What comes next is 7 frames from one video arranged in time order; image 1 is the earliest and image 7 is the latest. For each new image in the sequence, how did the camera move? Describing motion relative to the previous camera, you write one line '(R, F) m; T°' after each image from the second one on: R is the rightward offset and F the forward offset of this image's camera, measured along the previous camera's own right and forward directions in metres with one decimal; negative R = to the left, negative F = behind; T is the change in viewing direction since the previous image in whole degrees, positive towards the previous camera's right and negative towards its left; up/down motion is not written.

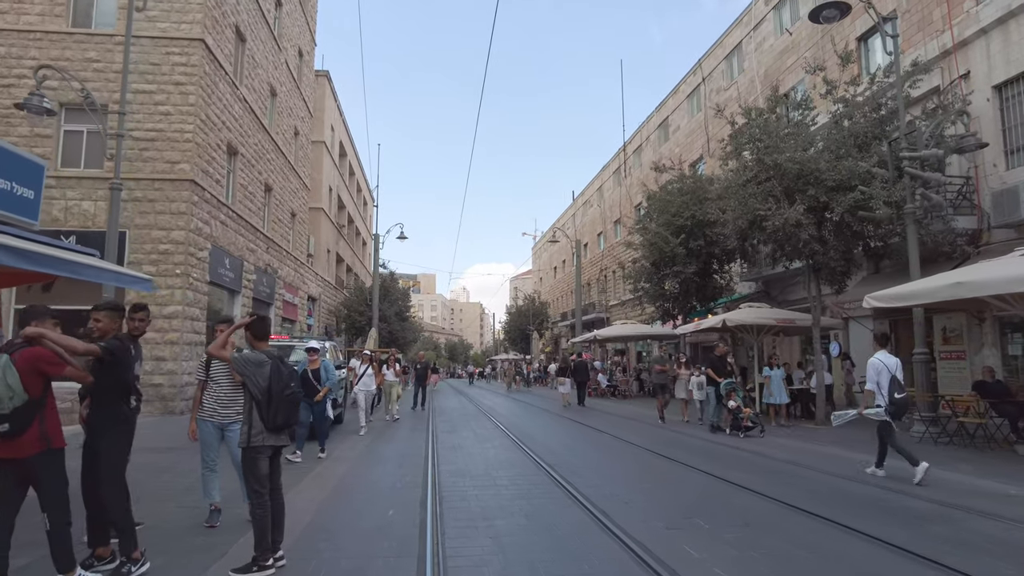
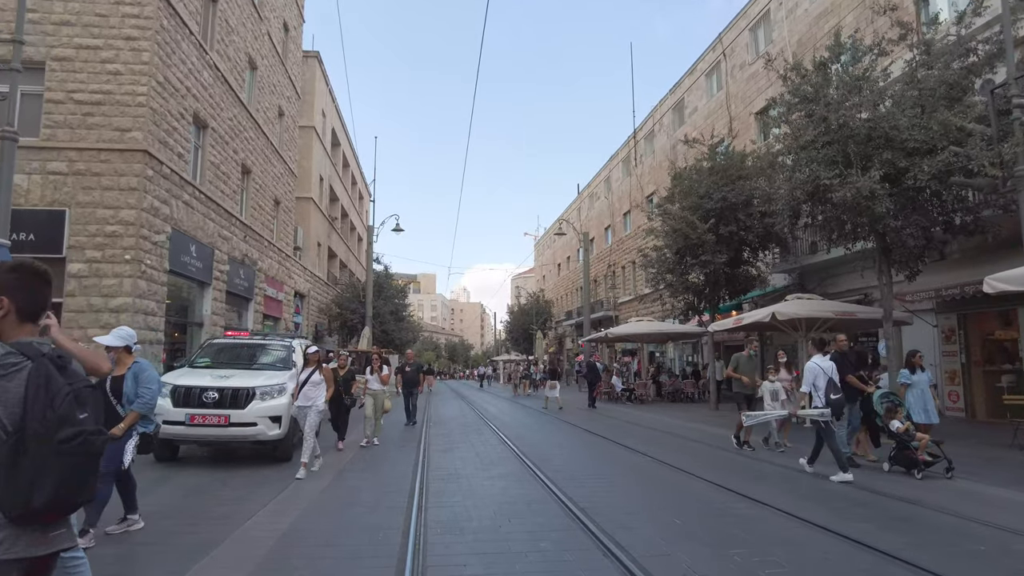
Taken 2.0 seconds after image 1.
(-0.2, +2.4) m; 0°
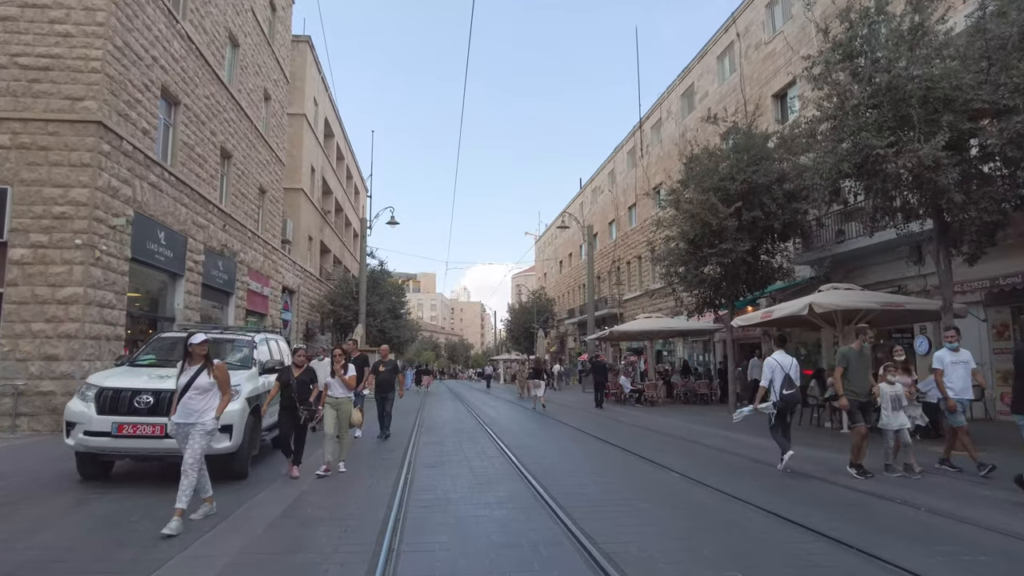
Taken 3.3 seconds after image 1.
(0.0, +1.5) m; 0°
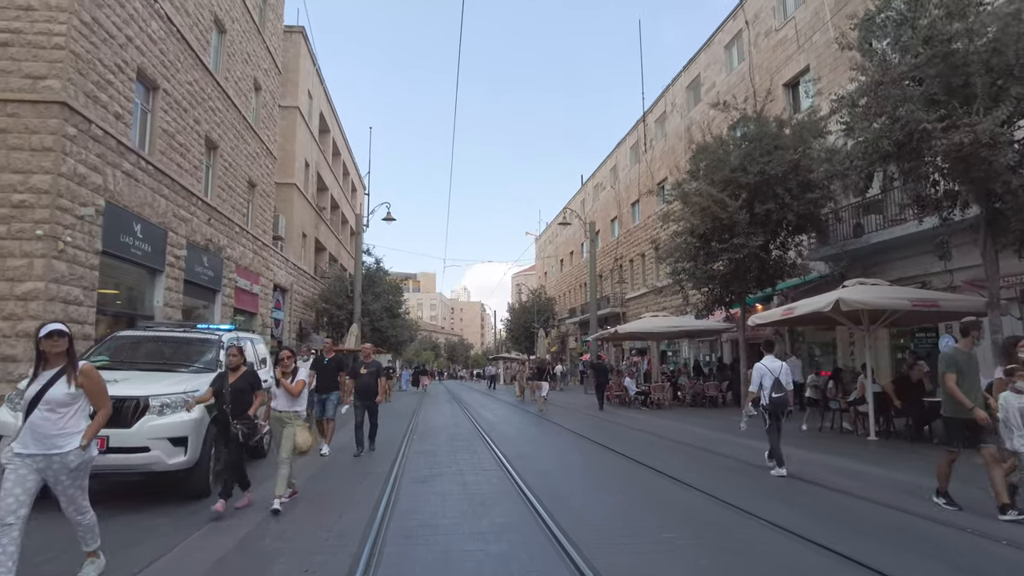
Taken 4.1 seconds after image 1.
(0.0, +1.0) m; 0°
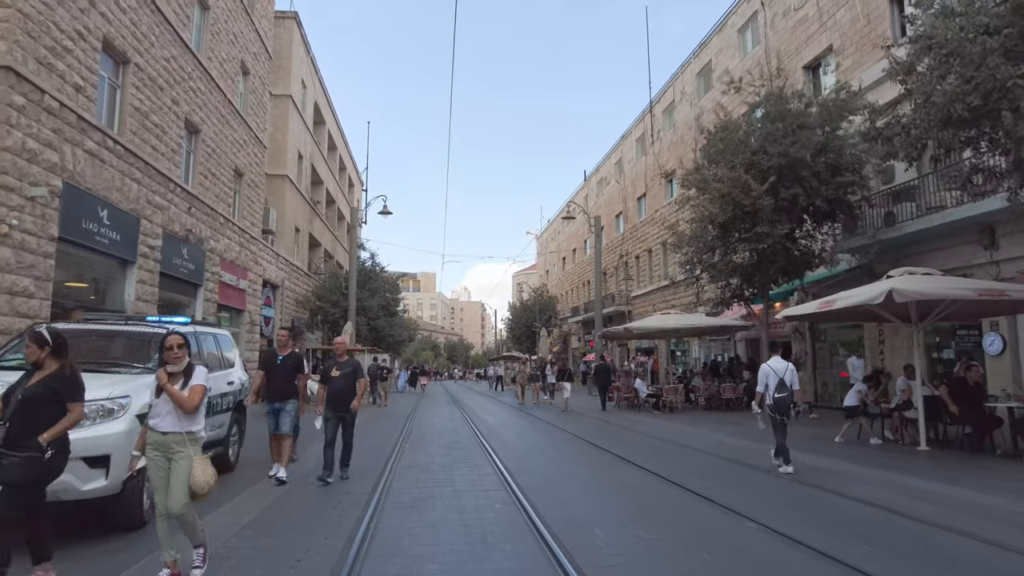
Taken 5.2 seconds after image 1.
(-0.1, +1.3) m; 0°
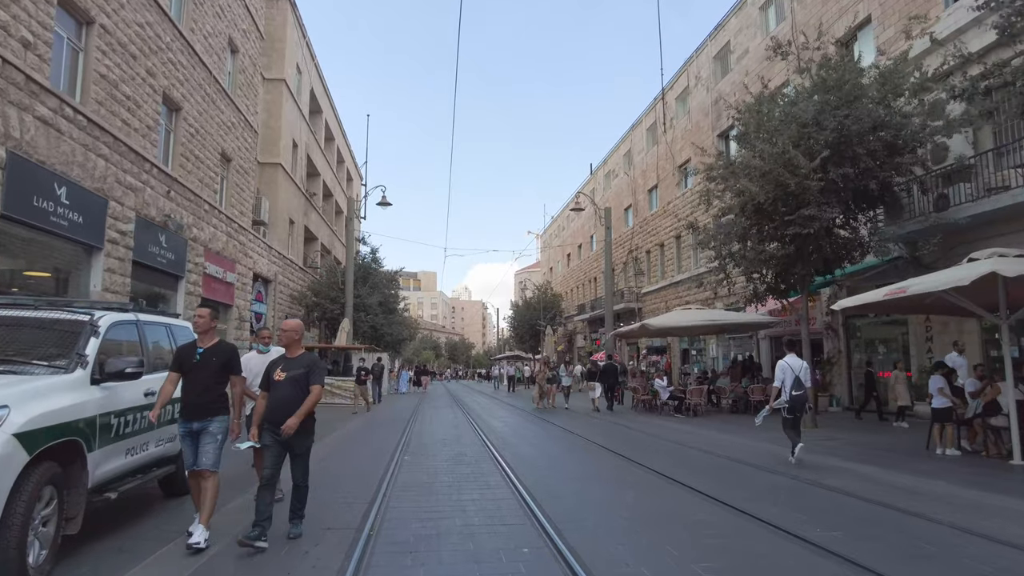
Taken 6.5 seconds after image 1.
(-0.2, +1.6) m; 0°
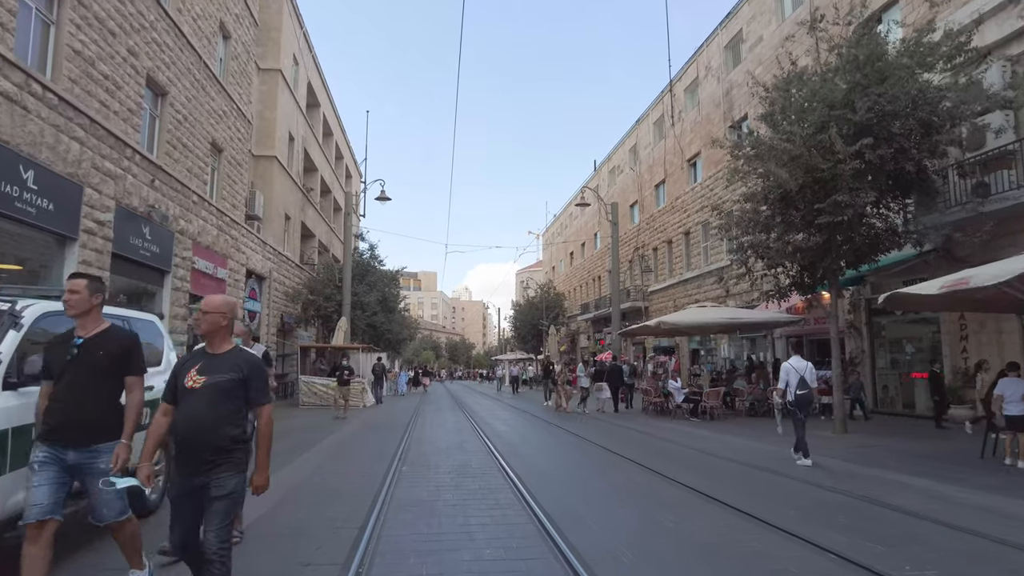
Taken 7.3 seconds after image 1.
(-0.1, +1.0) m; 0°
